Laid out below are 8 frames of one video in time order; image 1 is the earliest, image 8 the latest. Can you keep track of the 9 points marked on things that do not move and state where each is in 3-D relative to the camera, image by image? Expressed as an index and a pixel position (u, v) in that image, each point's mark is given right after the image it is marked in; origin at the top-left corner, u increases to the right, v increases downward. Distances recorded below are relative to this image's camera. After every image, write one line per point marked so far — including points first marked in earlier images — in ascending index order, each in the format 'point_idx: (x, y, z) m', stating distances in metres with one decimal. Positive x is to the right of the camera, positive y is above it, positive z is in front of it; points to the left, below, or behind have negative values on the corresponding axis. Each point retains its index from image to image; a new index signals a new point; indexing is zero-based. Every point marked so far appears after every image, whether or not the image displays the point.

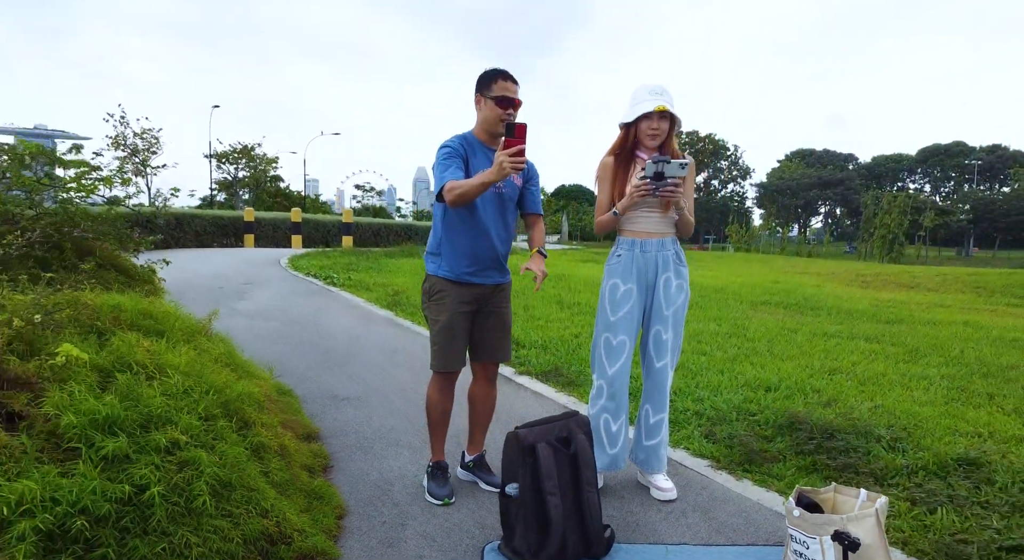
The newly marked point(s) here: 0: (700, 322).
0: (+1.4, -0.3, +4.9) m
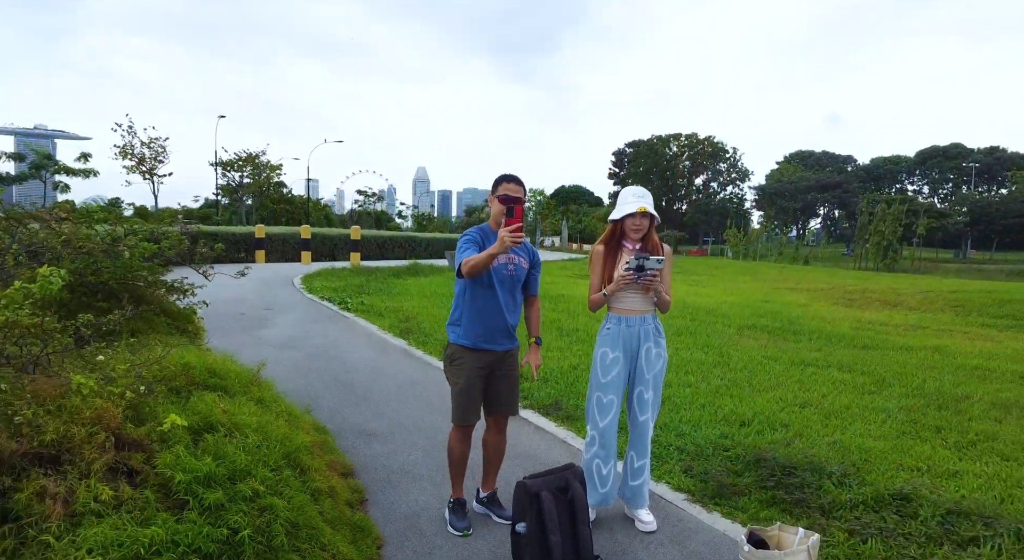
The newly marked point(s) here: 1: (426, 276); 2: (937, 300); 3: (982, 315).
0: (+1.4, -0.6, +5.3) m
1: (-1.3, +0.1, +10.0) m
2: (+5.9, -0.3, +9.4) m
3: (+5.6, -0.4, +8.1) m
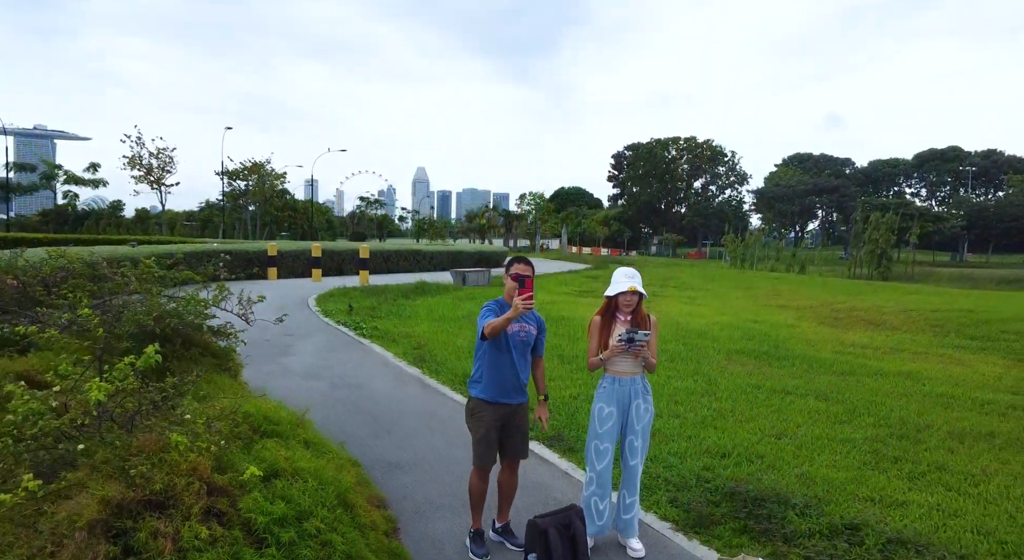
0: (+1.4, -0.8, +5.8) m
1: (-1.2, -0.2, +10.5) m
2: (+6.0, -0.6, +9.9) m
3: (+5.7, -0.7, +8.5) m
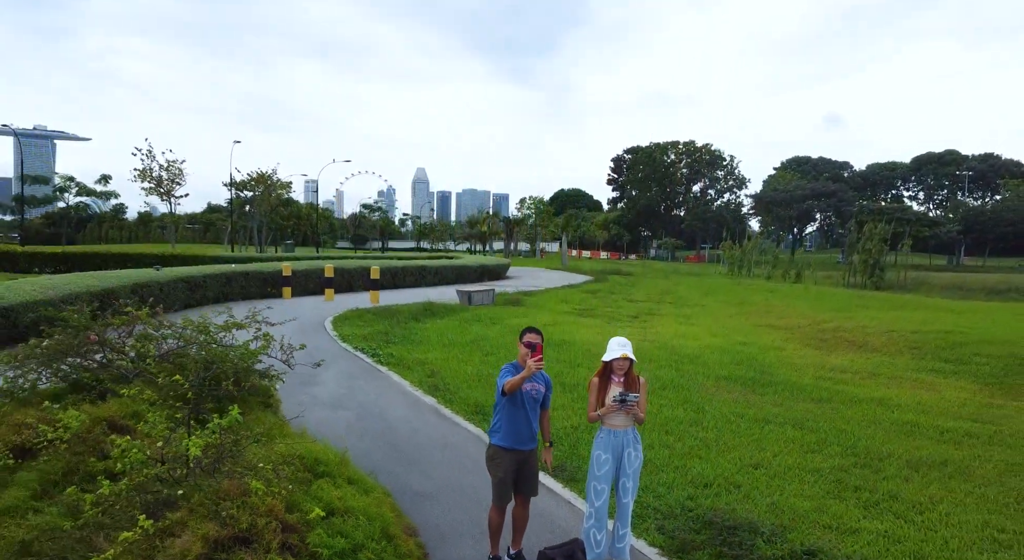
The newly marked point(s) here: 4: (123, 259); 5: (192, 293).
0: (+1.5, -1.2, +6.4) m
1: (-1.2, -0.6, +11.1) m
2: (+6.0, -0.9, +10.5) m
3: (+5.7, -1.1, +9.1) m
4: (-10.7, +0.6, +18.8) m
5: (-5.4, -0.3, +11.5) m
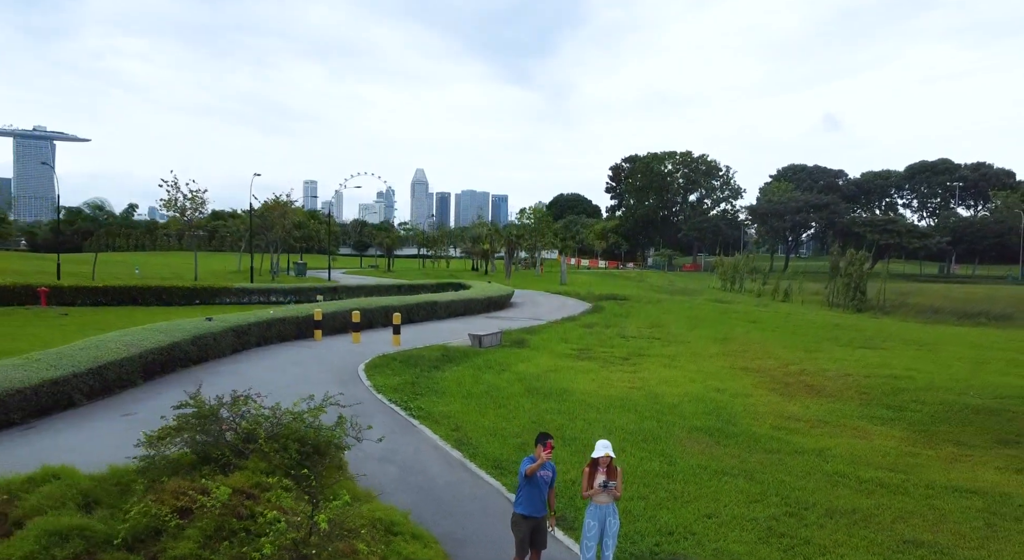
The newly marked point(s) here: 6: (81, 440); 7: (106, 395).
0: (+1.6, -2.1, +8.0) m
1: (-1.1, -1.5, +12.7) m
2: (+6.1, -1.9, +12.1) m
3: (+5.8, -2.0, +10.7) m
4: (-10.6, -0.4, +20.3) m
5: (-5.3, -1.2, +13.1) m
6: (-5.3, -2.0, +8.4) m
7: (-6.0, -1.7, +10.1) m
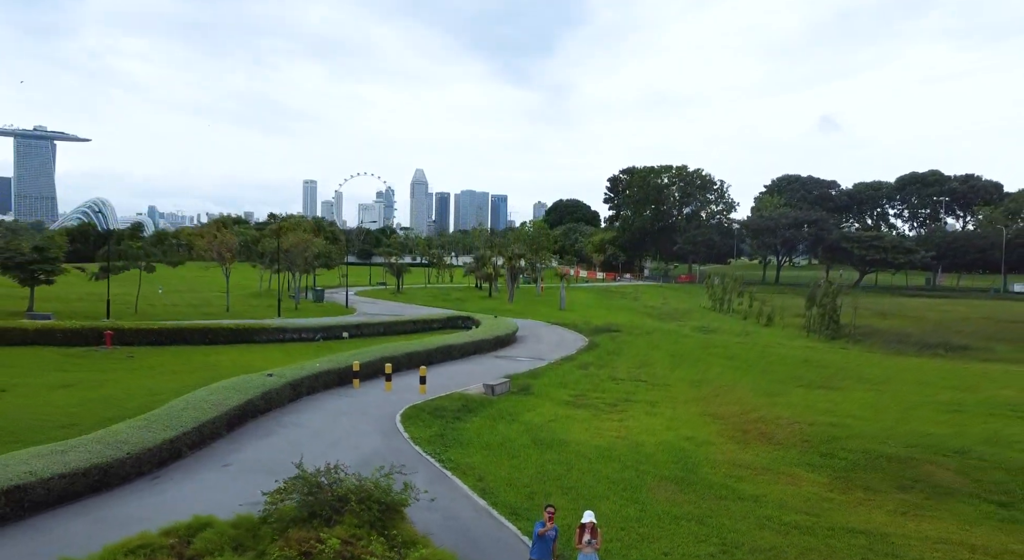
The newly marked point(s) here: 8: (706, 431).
0: (+1.8, -3.6, +10.7) m
1: (-0.9, -2.9, +15.4) m
2: (+6.3, -3.3, +14.8) m
3: (+6.0, -3.4, +13.4) m
4: (-10.4, -1.8, +23.0) m
5: (-5.1, -2.6, +15.8) m
6: (-5.1, -3.4, +11.1) m
7: (-5.8, -3.2, +12.8) m
8: (+4.2, -3.3, +14.7) m
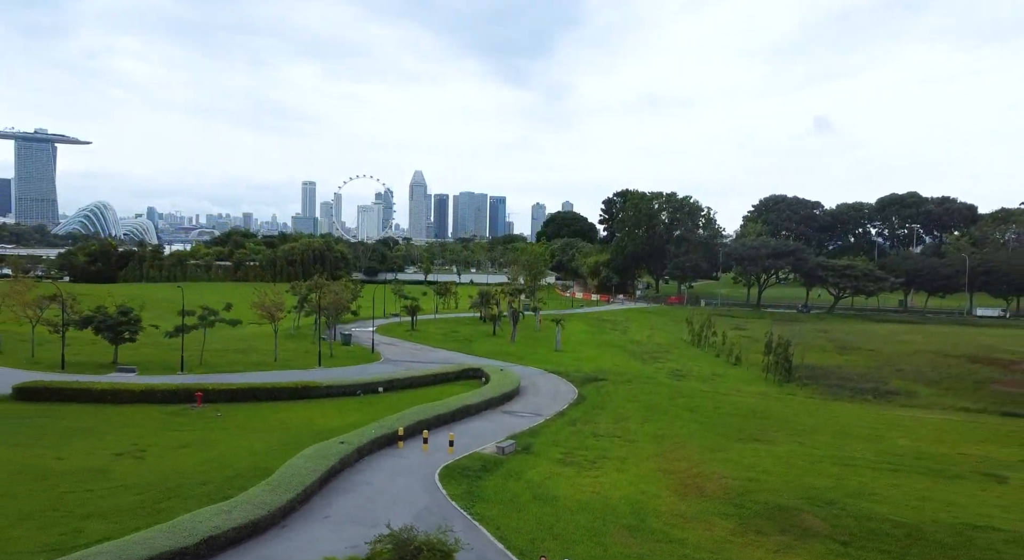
0: (+2.0, -6.5, +16.5) m
1: (-0.7, -5.9, +21.1) m
2: (+6.5, -6.2, +20.6) m
3: (+6.2, -6.4, +19.2) m
4: (-10.3, -4.7, +28.8) m
5: (-4.9, -5.5, +21.5) m
6: (-4.9, -6.3, +16.9) m
7: (-5.6, -6.1, +18.6) m
8: (+4.4, -6.2, +20.5) m
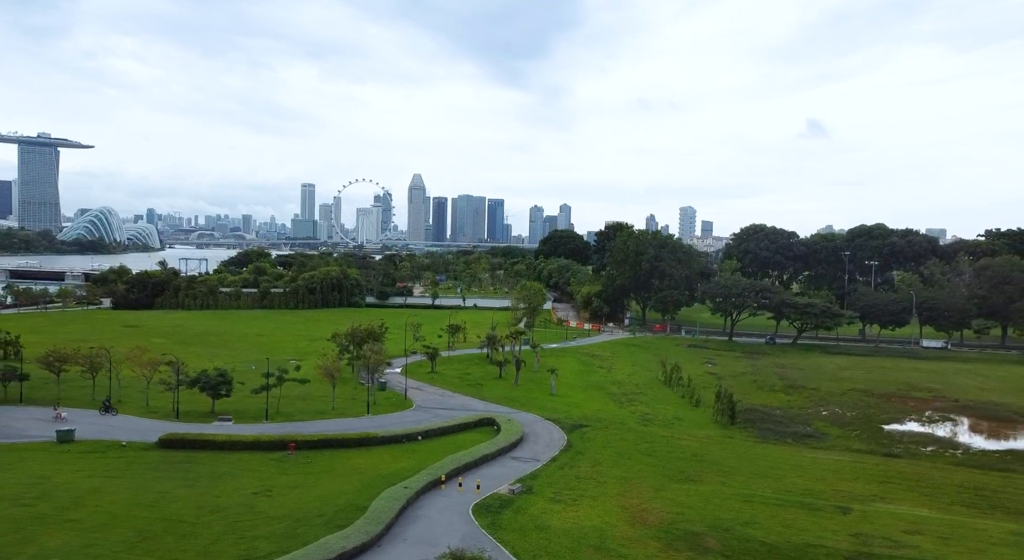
0: (+2.4, -11.1, +27.1) m
1: (-0.3, -10.5, +31.7) m
2: (+6.9, -10.9, +31.2) m
3: (+6.6, -11.0, +29.9) m
4: (-9.9, -9.3, +39.3) m
5: (-4.5, -10.2, +32.1) m
6: (-4.5, -11.0, +27.5) m
7: (-5.2, -10.7, +29.1) m
8: (+4.8, -10.8, +31.1) m
